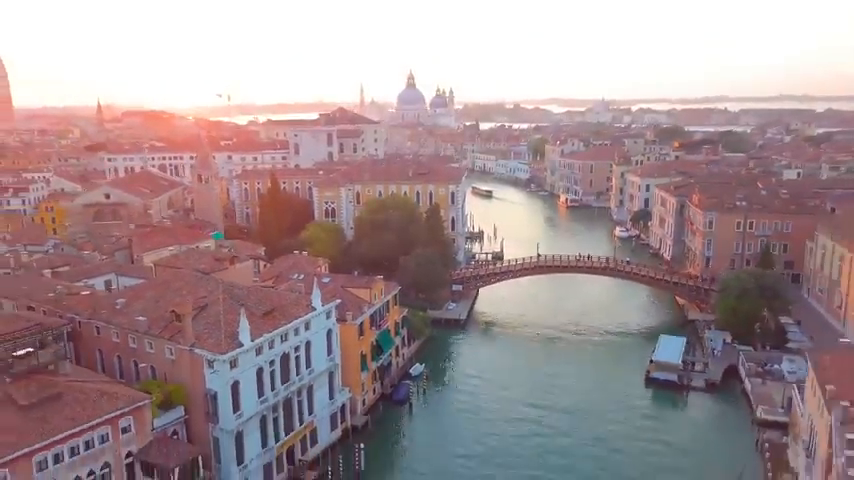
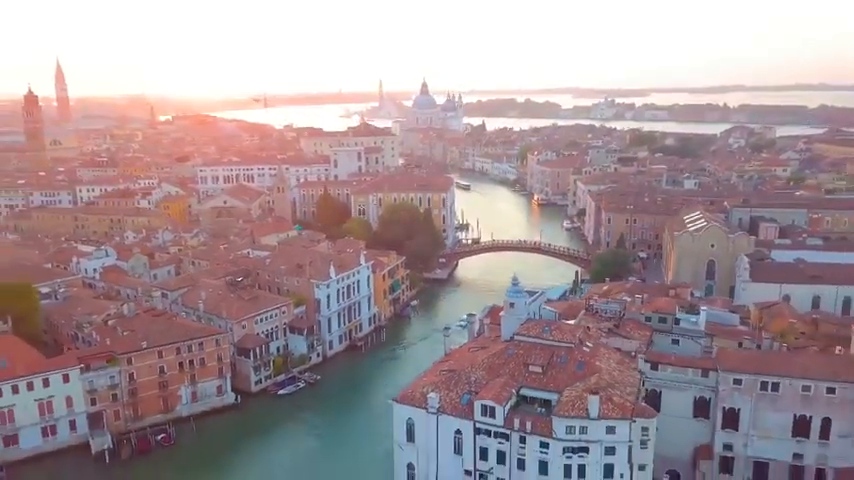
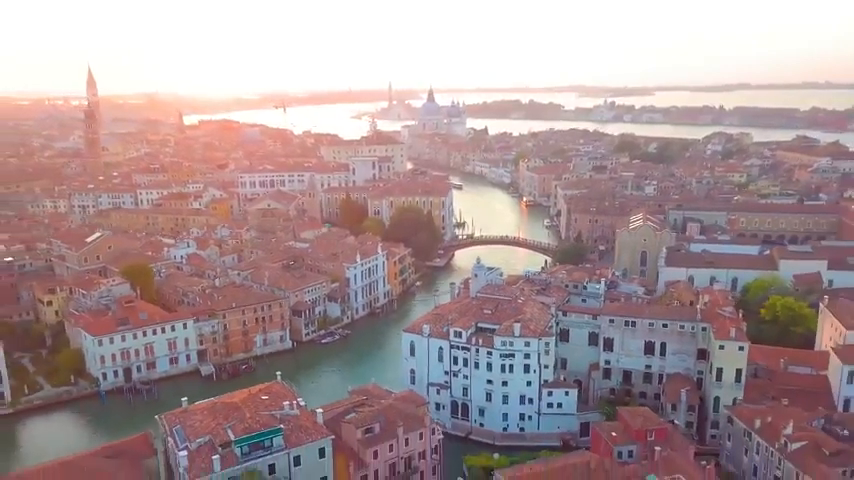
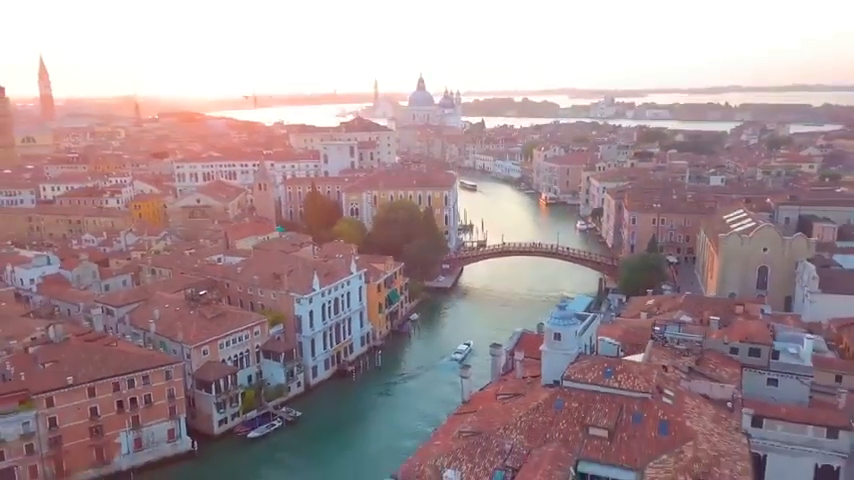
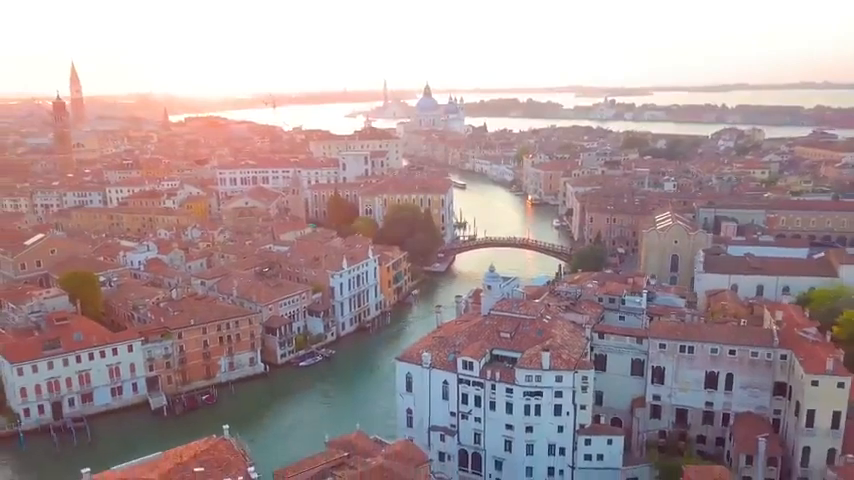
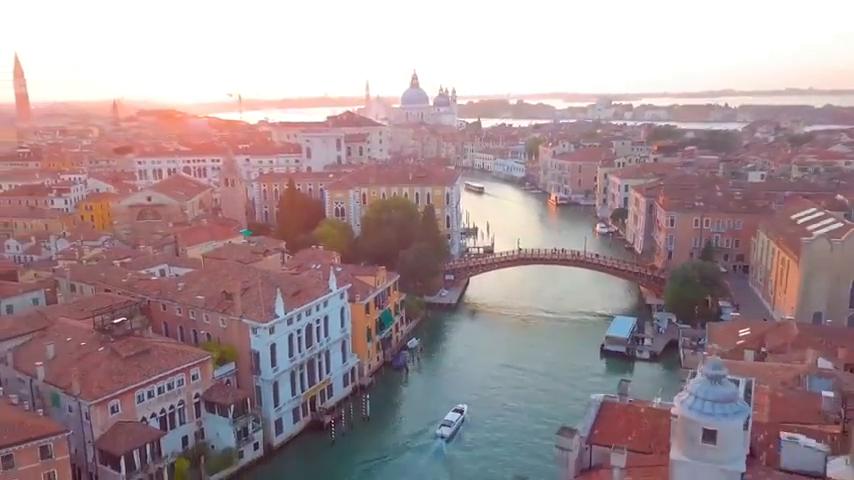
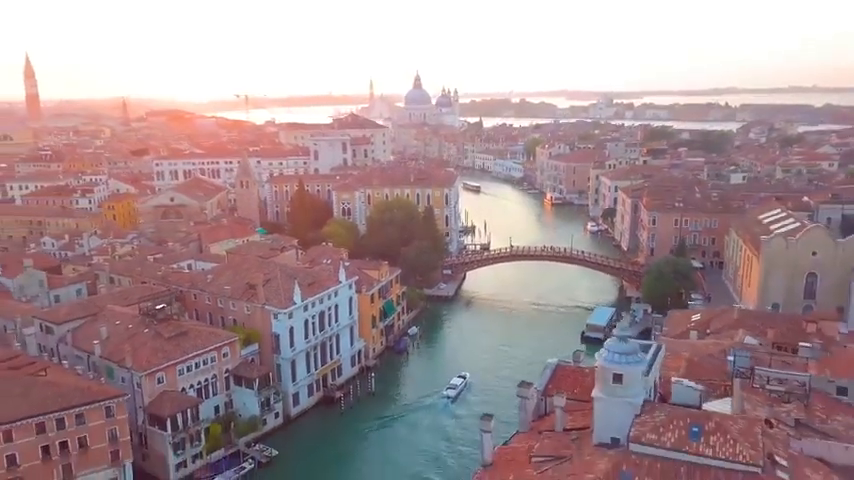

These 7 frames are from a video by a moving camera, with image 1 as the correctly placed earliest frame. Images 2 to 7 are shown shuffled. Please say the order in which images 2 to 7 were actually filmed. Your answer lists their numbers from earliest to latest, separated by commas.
6, 7, 4, 2, 5, 3
